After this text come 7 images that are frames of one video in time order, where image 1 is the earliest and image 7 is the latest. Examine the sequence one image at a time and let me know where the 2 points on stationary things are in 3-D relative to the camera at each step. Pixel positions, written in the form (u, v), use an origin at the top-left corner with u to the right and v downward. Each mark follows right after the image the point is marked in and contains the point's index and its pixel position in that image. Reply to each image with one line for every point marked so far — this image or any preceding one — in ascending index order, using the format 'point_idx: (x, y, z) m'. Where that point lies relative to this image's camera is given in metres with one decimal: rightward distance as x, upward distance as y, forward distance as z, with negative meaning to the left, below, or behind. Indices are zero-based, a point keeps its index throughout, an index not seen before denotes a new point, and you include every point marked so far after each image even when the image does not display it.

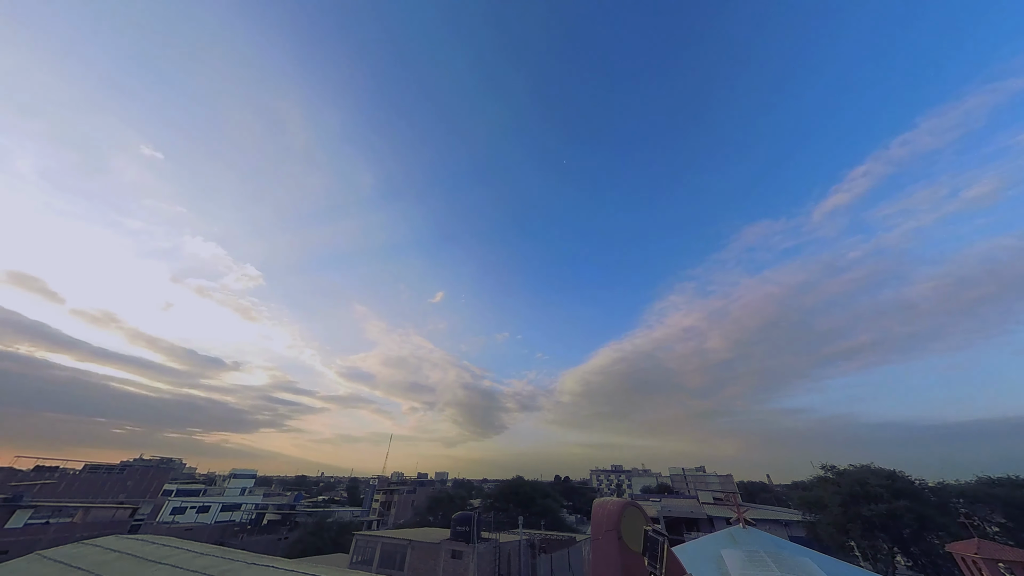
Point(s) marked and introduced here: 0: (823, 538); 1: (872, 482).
0: (+21.3, -17.2, +19.8) m
1: (+23.2, -12.6, +18.7) m
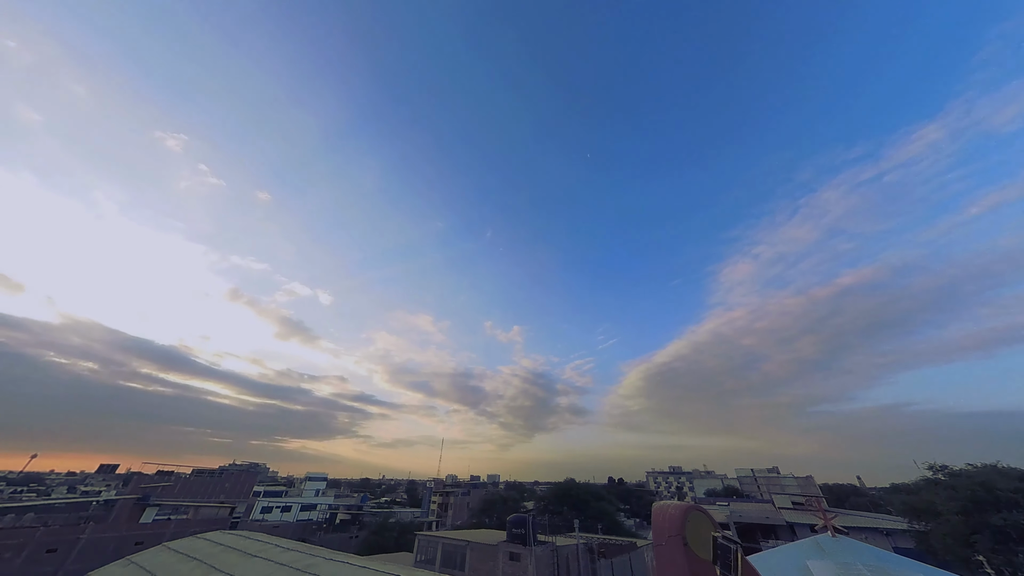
0: (+24.9, -15.4, +16.8) m
1: (+26.4, -10.6, +15.5) m
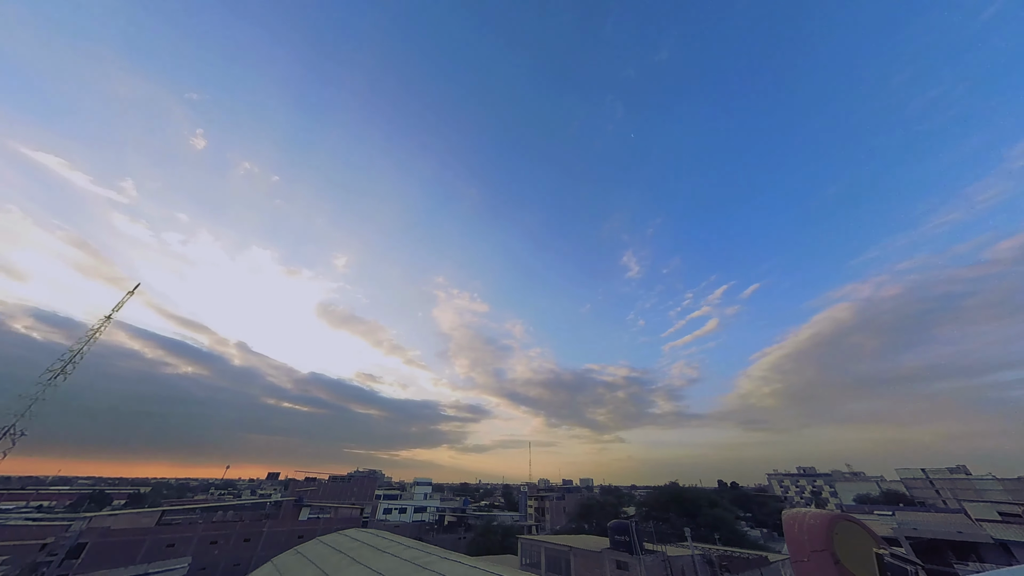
0: (+29.5, -11.0, +10.4) m
1: (+29.8, -6.1, +8.9) m
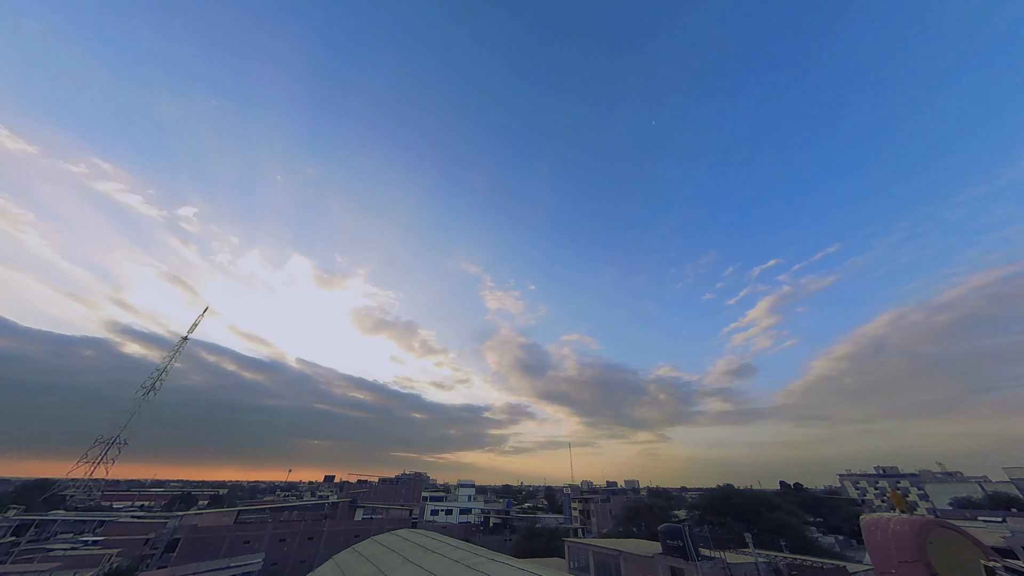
0: (+30.2, -8.8, +7.0) m
1: (+30.1, -3.8, +5.5) m
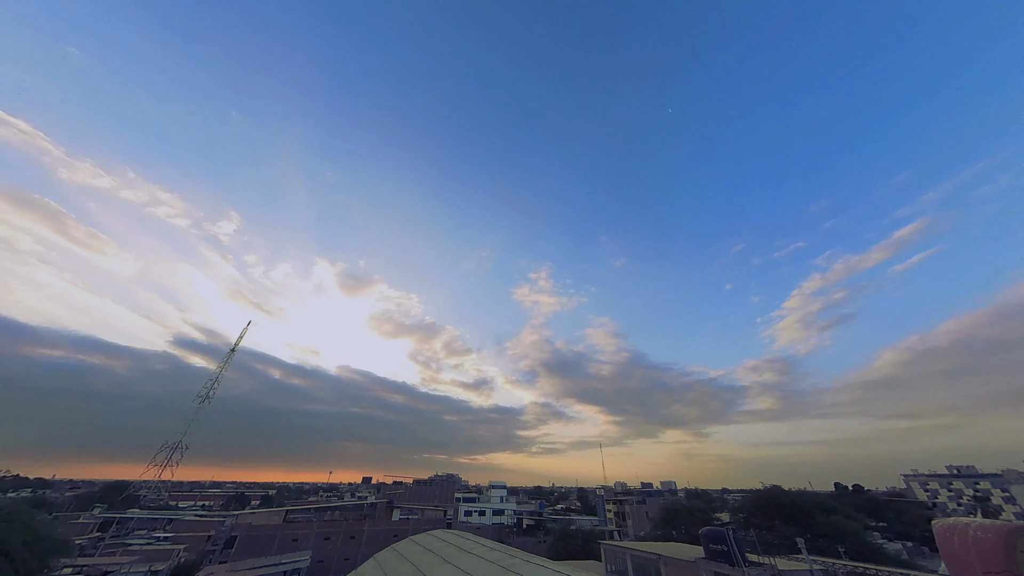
0: (+30.5, -7.1, +4.6) m
1: (+30.0, -2.1, +3.2) m
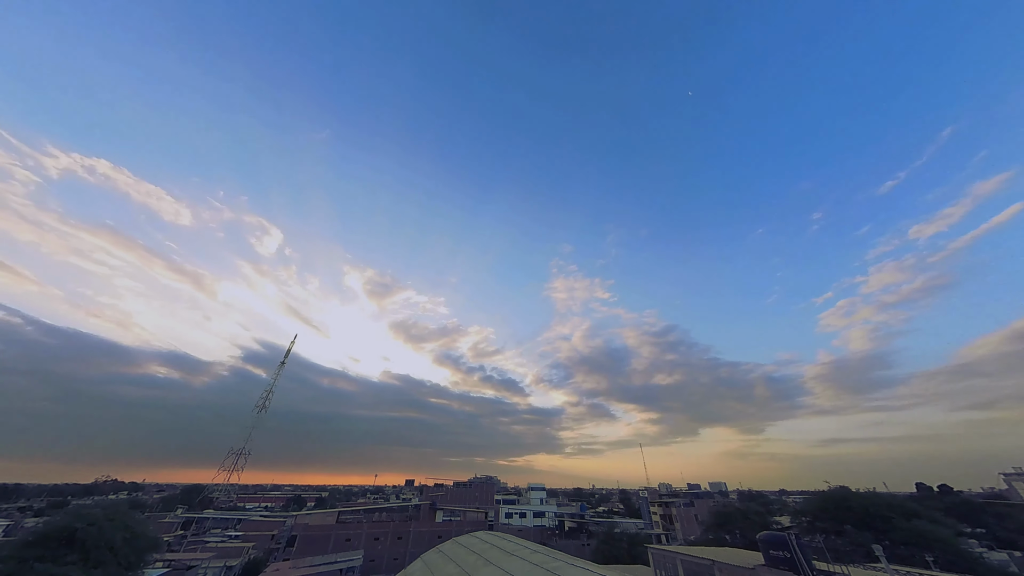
0: (+30.1, -4.8, +1.6) m
1: (+29.2, +0.1, +0.3) m
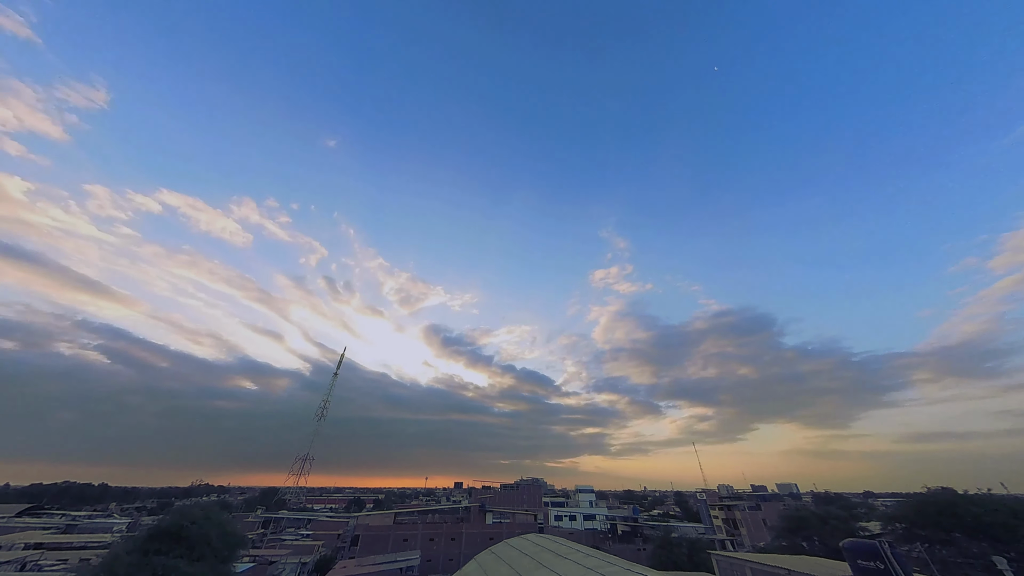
0: (+26.0, -5.6, +2.1) m
1: (+24.6, -0.8, +0.9) m
